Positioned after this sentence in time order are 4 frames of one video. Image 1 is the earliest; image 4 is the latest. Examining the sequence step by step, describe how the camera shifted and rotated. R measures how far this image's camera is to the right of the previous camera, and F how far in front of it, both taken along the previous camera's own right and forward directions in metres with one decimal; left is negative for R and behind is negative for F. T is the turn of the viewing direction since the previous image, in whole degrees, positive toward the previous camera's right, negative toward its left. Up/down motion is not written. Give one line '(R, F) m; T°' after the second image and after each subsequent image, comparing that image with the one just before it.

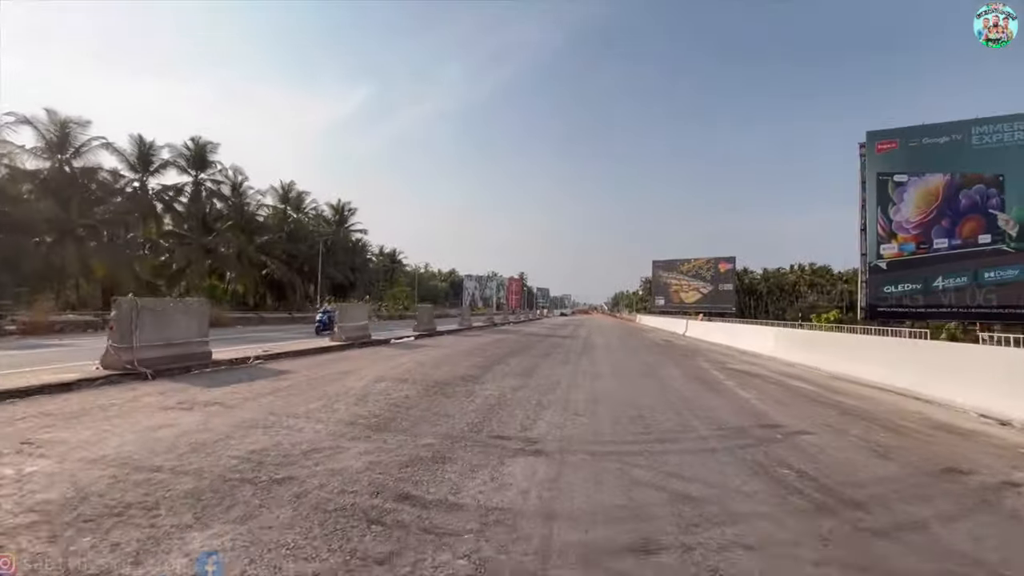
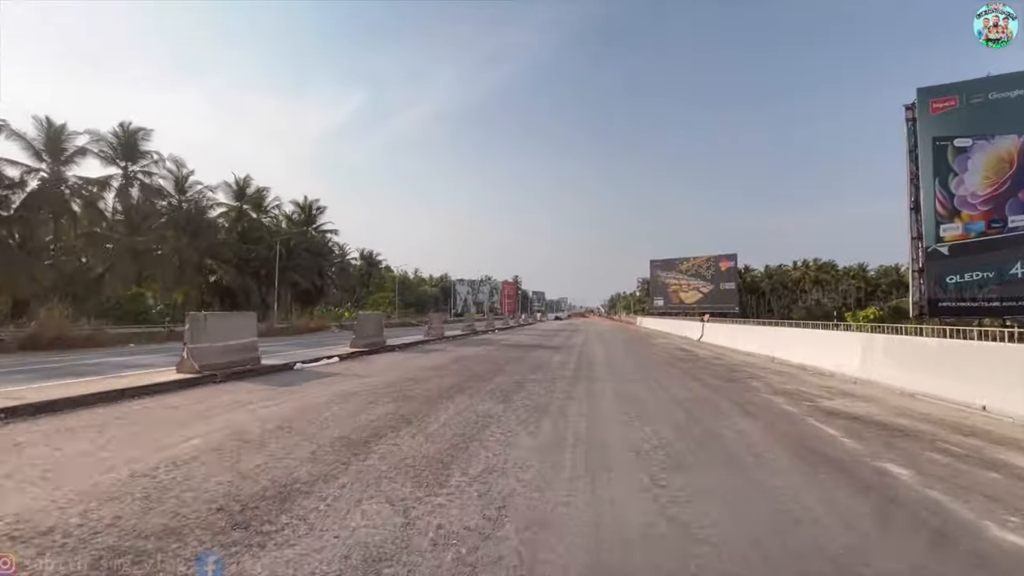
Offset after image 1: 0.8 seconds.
(+0.3, +7.3) m; 0°
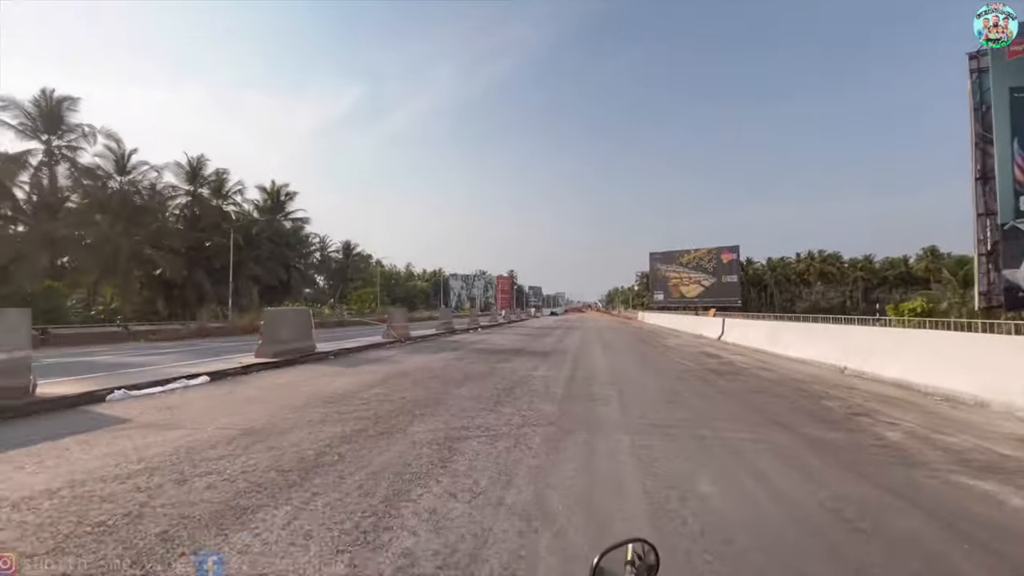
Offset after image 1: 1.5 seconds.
(+0.3, +6.2) m; 0°
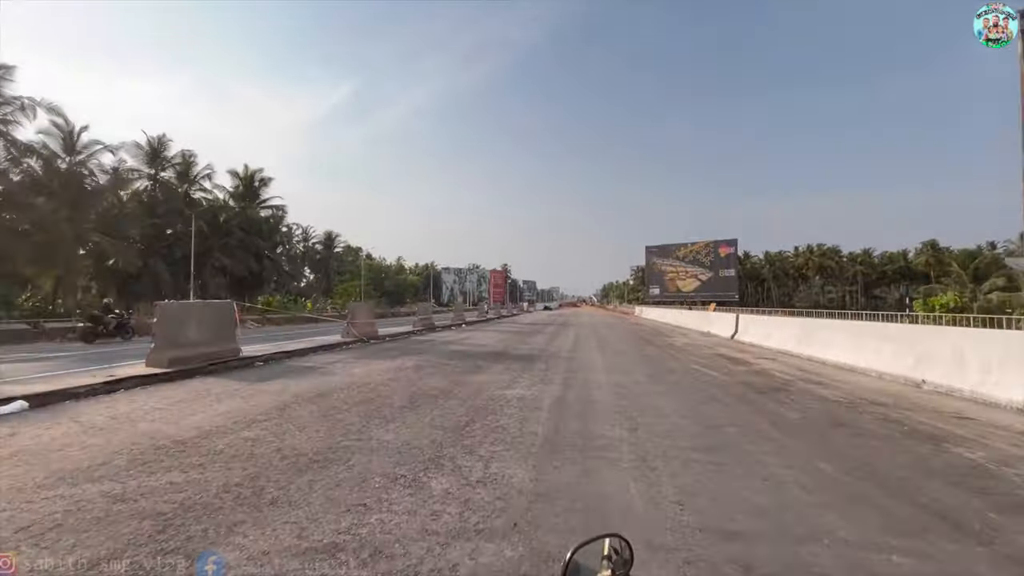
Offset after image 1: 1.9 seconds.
(+0.2, +3.9) m; 0°
